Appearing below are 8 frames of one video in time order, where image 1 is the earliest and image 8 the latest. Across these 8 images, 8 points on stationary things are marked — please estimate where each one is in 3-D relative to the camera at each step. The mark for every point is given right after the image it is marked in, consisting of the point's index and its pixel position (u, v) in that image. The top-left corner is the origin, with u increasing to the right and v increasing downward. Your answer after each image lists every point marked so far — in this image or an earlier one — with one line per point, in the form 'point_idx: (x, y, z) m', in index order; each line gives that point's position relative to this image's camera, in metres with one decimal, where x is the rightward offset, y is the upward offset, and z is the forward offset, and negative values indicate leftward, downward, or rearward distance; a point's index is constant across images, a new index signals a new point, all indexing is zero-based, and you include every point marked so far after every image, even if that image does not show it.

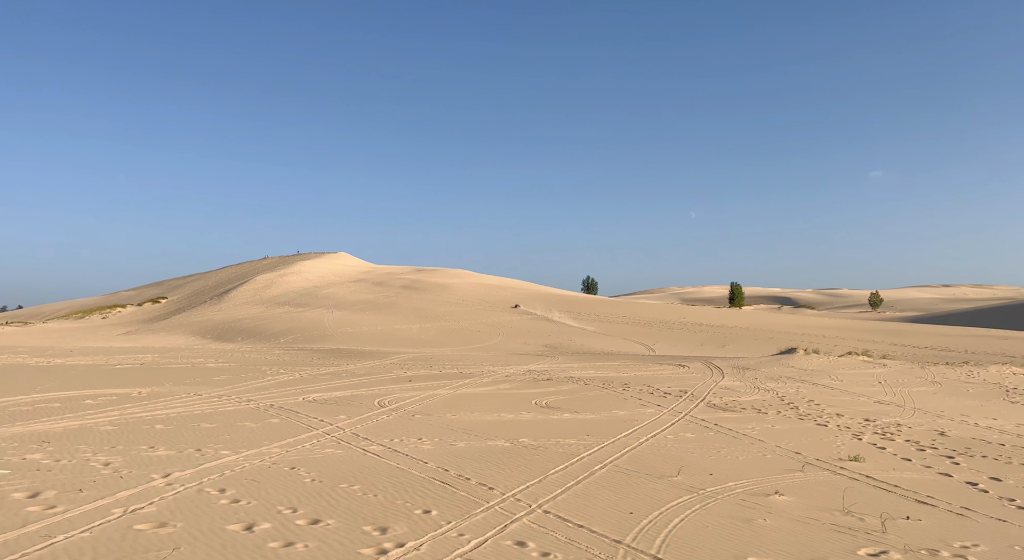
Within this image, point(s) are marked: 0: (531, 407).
0: (+0.4, -2.8, +12.2) m
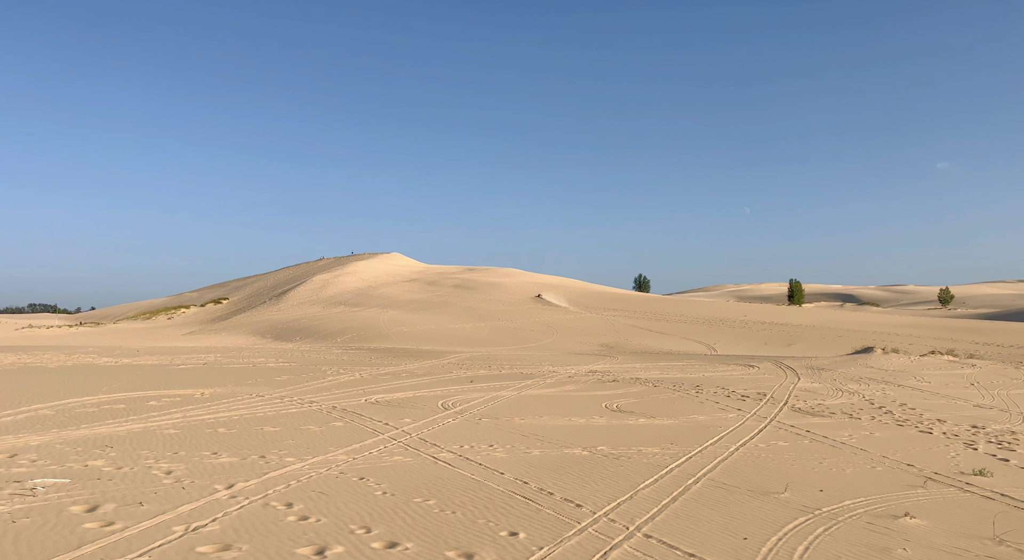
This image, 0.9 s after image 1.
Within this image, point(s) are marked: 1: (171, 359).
0: (+1.8, -2.7, +11.4) m
1: (-11.6, -2.7, +19.3) m
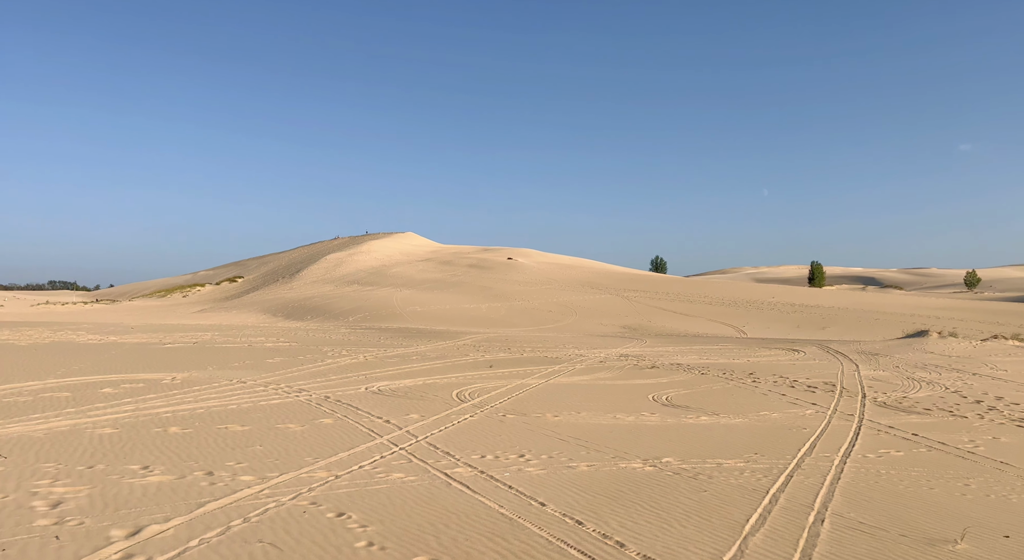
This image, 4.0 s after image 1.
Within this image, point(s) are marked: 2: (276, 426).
0: (+2.3, -2.1, +9.4) m
1: (-10.9, -1.8, +17.6) m
2: (-2.9, -1.8, +7.0) m
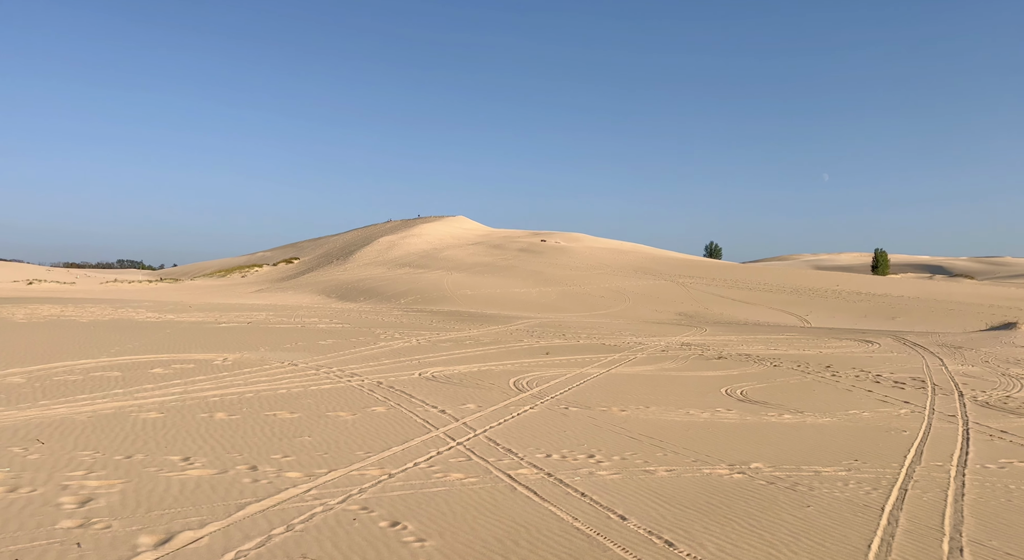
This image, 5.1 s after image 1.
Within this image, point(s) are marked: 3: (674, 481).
0: (+3.2, -1.8, +8.5) m
1: (-9.2, -1.1, +17.8) m
2: (-2.2, -1.5, +6.6) m
3: (+1.4, -1.8, +5.1) m
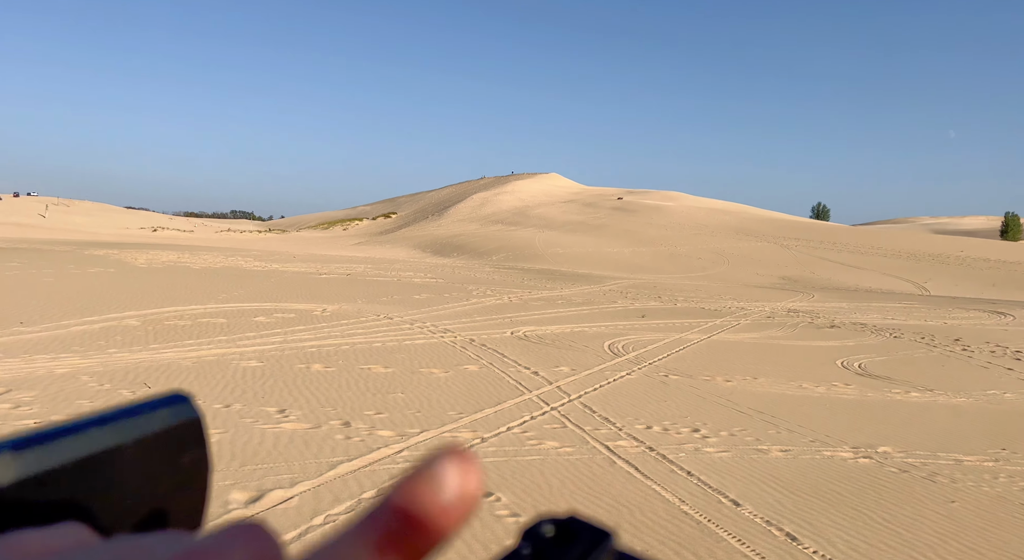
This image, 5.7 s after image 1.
0: (+4.5, -1.3, +7.6) m
1: (-6.5, +0.4, +18.5) m
2: (-1.1, -1.0, +6.4) m
3: (+2.2, -1.5, +4.5) m
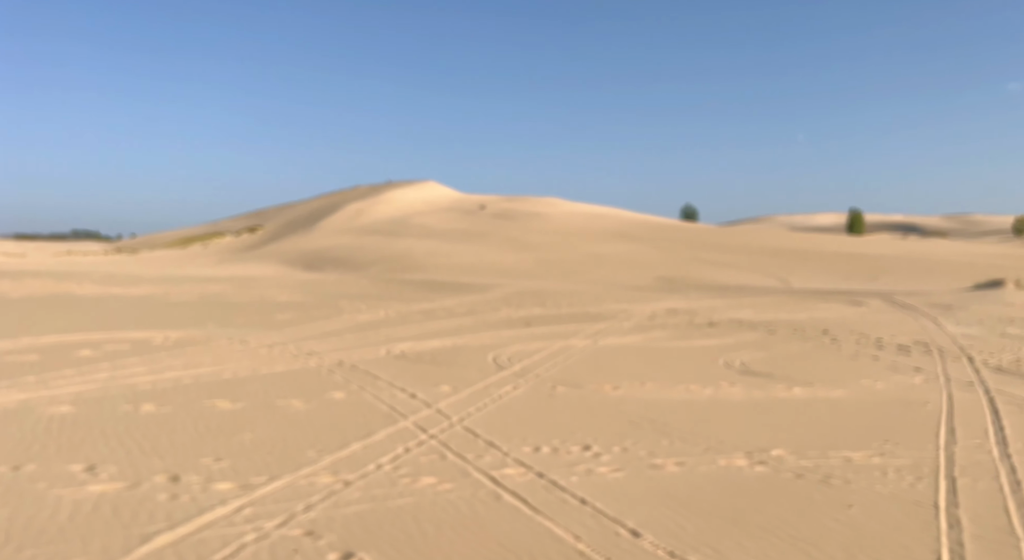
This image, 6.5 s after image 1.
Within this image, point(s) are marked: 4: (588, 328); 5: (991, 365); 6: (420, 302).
0: (+3.0, -1.3, +7.8) m
1: (-9.8, -0.3, +16.6) m
2: (-2.3, -1.2, +5.6) m
3: (+1.3, -1.5, +4.3) m
4: (+1.5, -0.9, +10.8) m
5: (+8.0, -1.4, +9.4) m
6: (-2.1, -0.5, +13.3) m
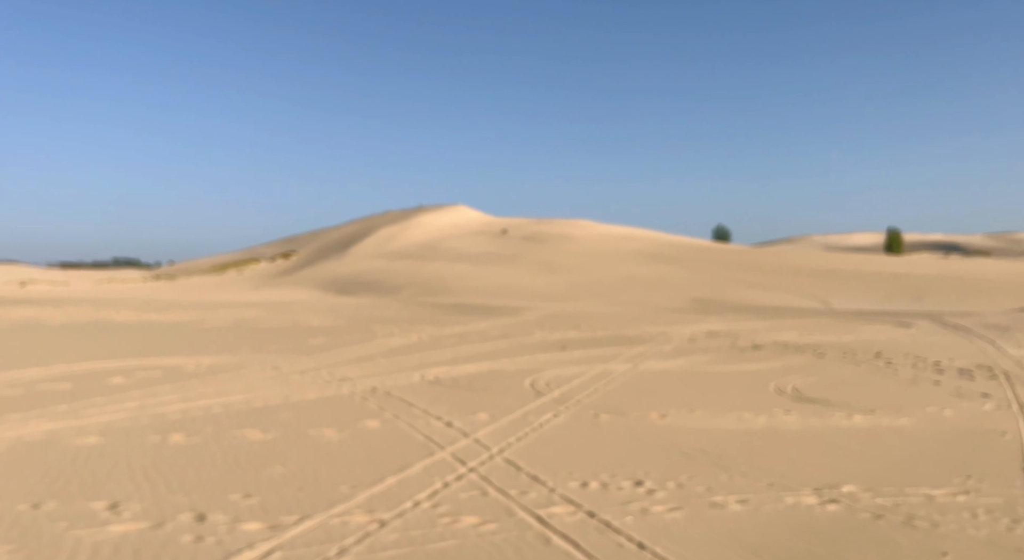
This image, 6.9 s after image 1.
0: (+3.5, -1.6, +7.3) m
1: (-8.9, -1.0, +16.7) m
2: (-1.9, -1.4, +5.4) m
3: (+1.6, -1.6, +3.9) m
4: (+2.1, -1.3, +10.4) m
5: (+8.5, -1.7, +8.6) m
6: (-1.4, -1.0, +13.1) m
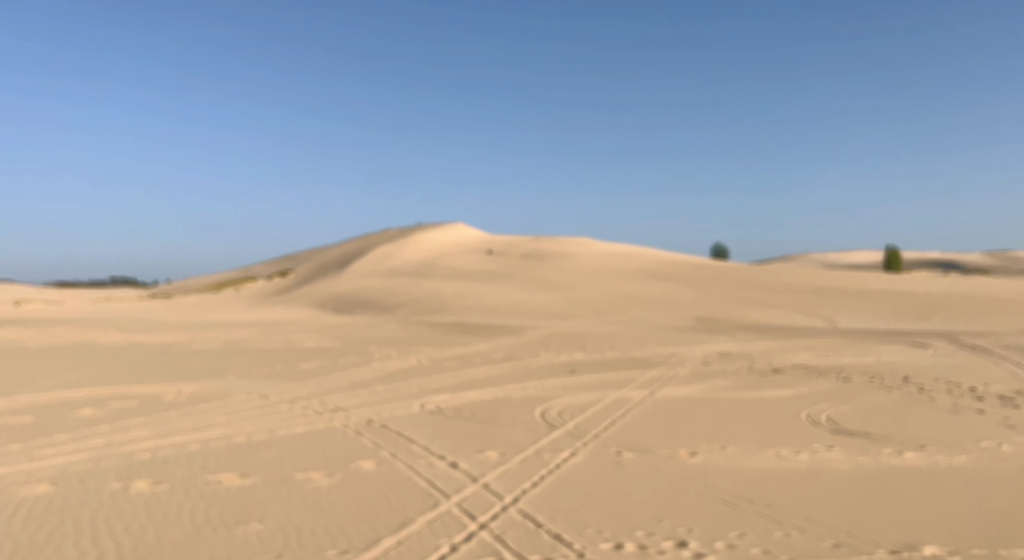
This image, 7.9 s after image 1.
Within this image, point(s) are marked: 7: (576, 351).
0: (+3.6, -1.8, +6.6) m
1: (-8.8, -1.5, +16.0) m
2: (-1.8, -1.6, +4.7) m
3: (+1.8, -1.8, +3.2) m
4: (+2.2, -1.6, +9.7) m
5: (+8.7, -2.0, +8.0) m
6: (-1.3, -1.5, +12.4) m
7: (+1.5, -1.6, +12.4) m
